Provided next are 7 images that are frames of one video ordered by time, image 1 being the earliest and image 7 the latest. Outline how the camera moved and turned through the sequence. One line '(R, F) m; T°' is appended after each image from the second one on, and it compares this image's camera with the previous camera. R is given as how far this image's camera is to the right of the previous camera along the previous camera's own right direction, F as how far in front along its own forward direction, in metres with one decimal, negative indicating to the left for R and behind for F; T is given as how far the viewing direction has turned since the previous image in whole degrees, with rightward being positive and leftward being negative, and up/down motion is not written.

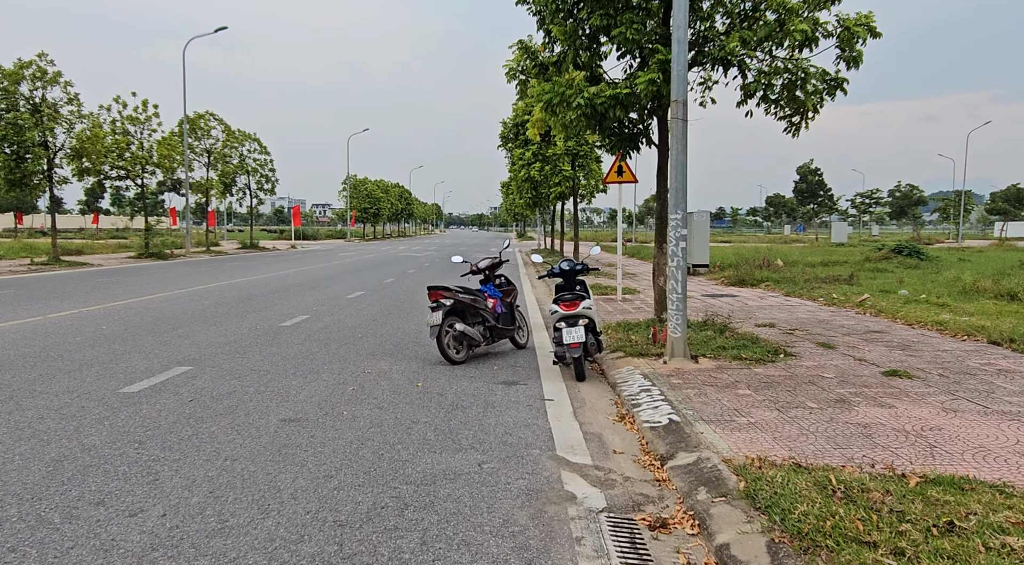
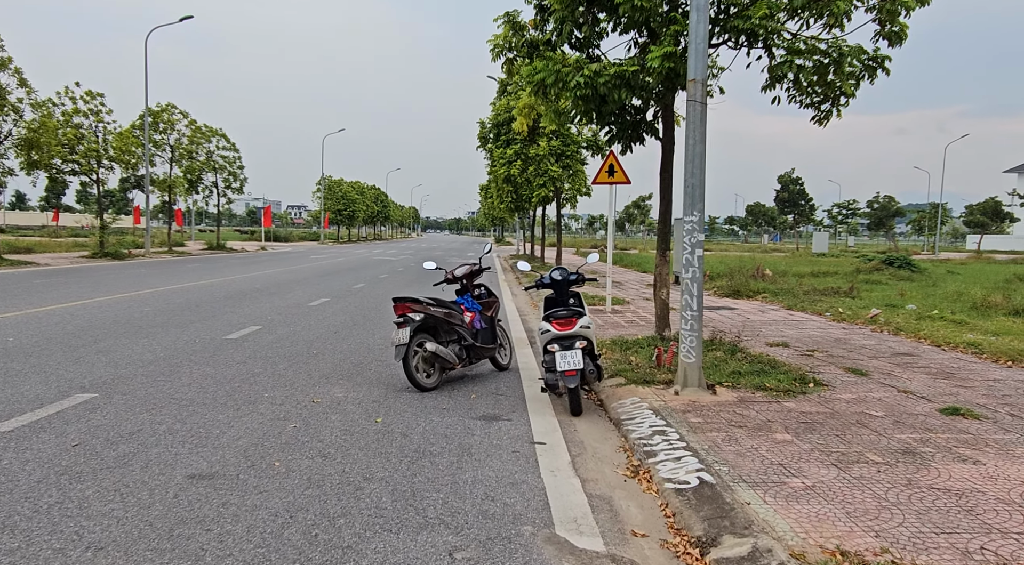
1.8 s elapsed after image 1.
(0.0, +1.2) m; +2°
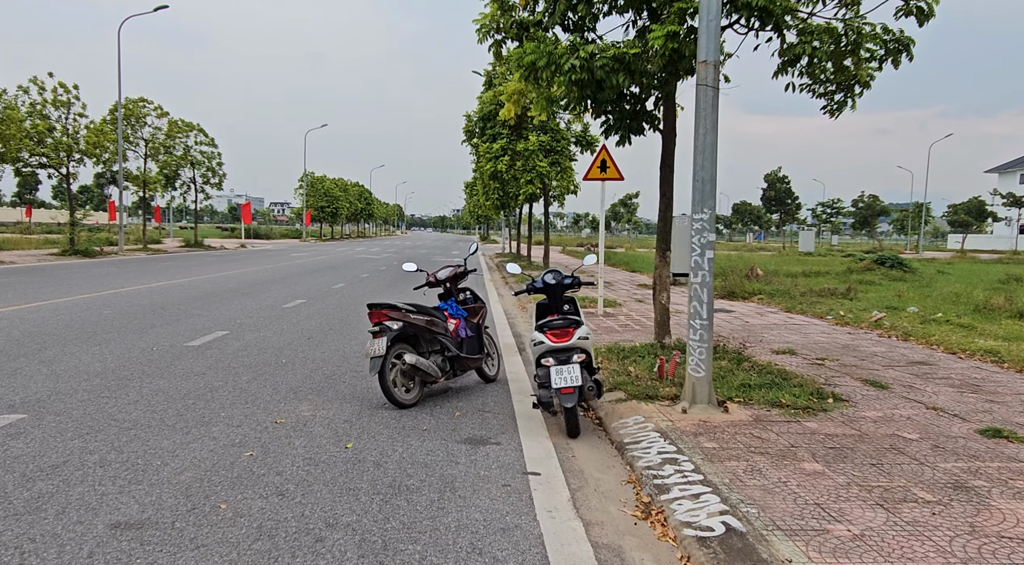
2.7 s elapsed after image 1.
(0.0, +0.6) m; +1°
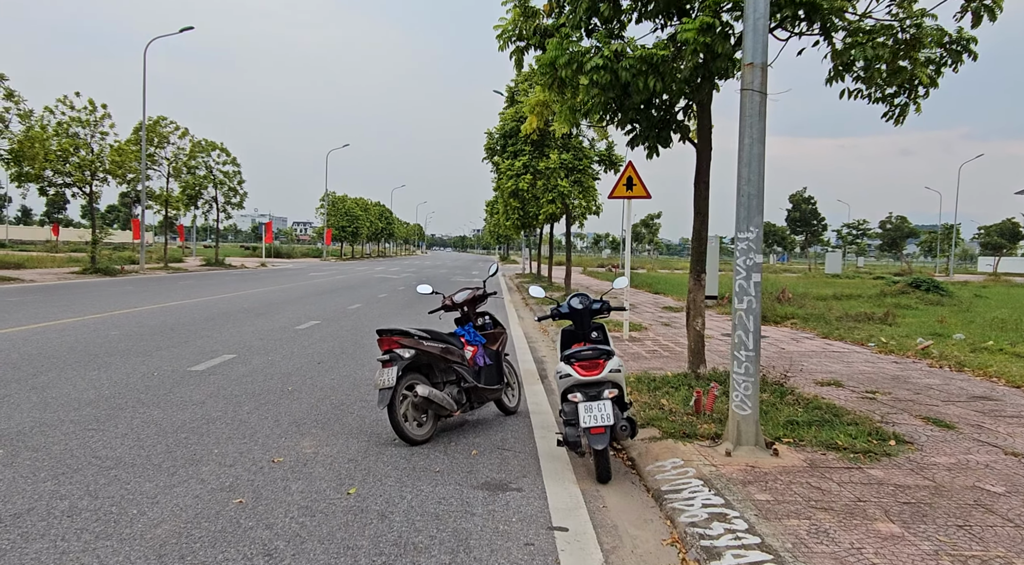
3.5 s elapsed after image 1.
(0.0, +0.5) m; -2°
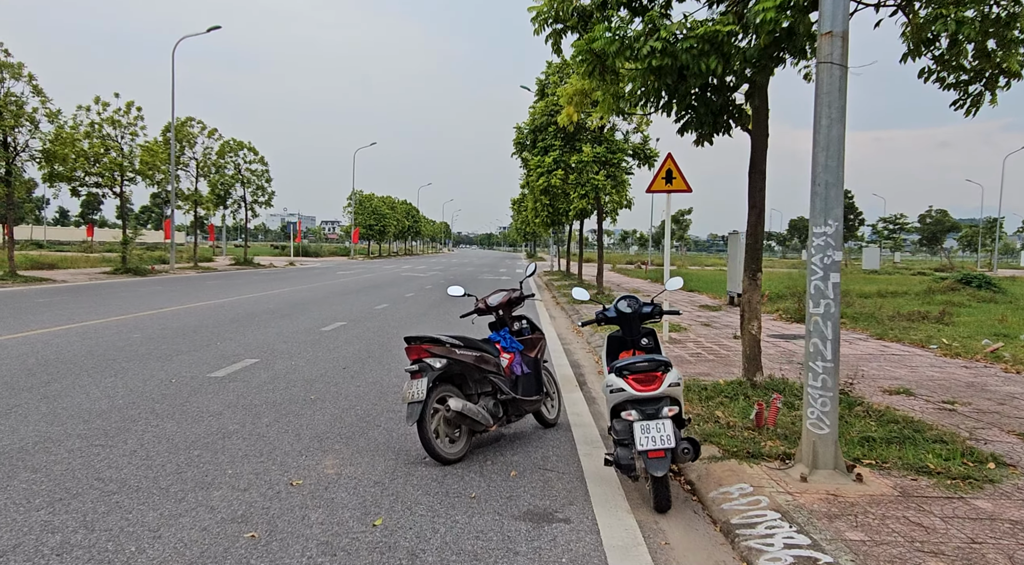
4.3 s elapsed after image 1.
(-0.1, +0.5) m; -2°
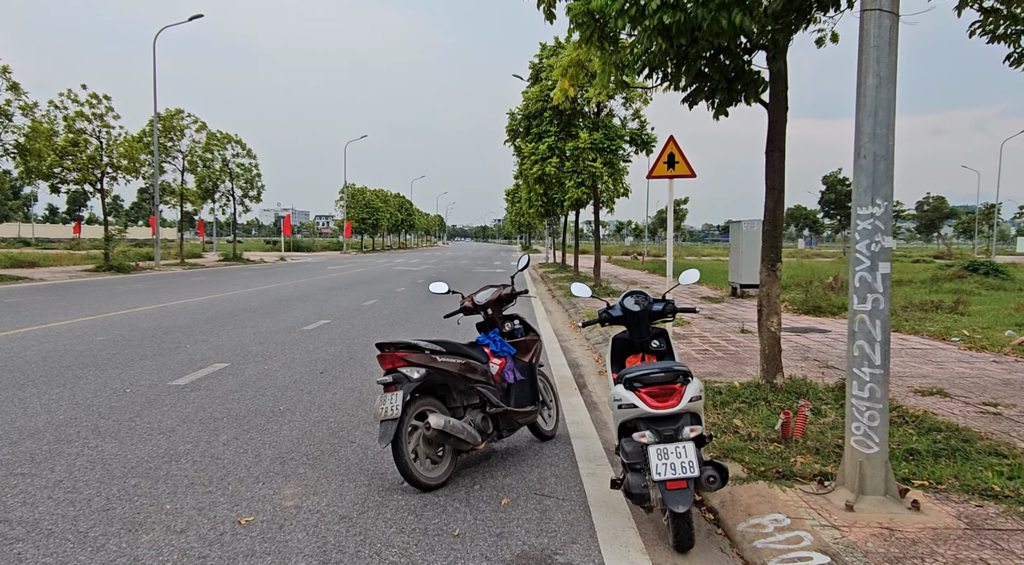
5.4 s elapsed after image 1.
(0.0, +0.7) m; 0°
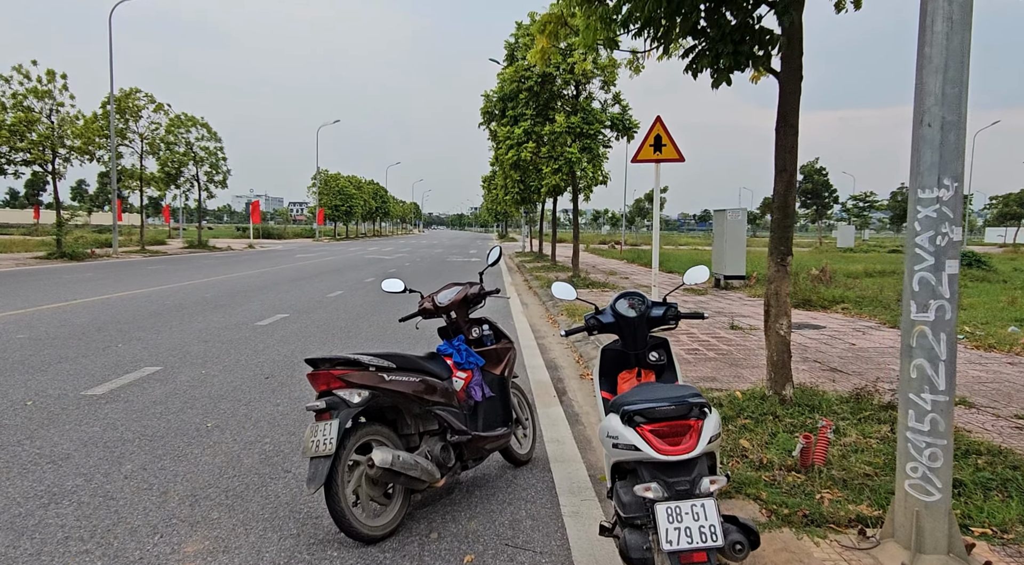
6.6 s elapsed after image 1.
(0.0, +0.8) m; +2°
